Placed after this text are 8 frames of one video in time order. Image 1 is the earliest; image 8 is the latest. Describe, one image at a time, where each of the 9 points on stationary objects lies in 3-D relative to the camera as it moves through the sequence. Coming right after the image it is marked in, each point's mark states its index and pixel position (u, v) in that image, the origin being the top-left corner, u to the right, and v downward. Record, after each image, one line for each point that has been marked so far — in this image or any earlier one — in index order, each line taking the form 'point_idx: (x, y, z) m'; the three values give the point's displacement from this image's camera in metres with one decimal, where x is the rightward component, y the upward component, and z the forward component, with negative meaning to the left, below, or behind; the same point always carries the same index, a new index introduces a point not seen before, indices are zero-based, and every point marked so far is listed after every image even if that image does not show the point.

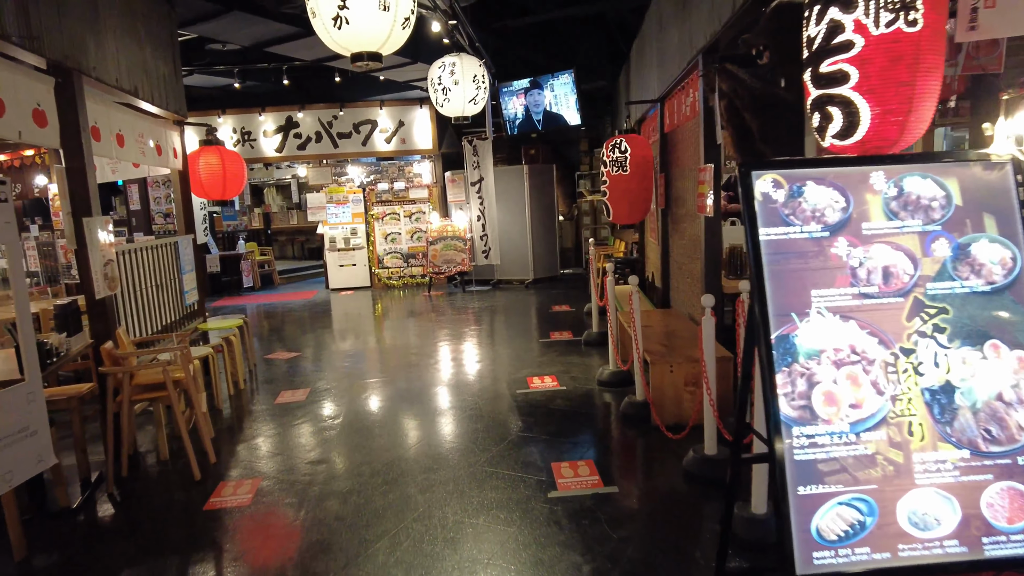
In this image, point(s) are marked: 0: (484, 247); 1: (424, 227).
0: (-0.4, +0.6, +10.5) m
1: (-1.5, +1.0, +11.5) m
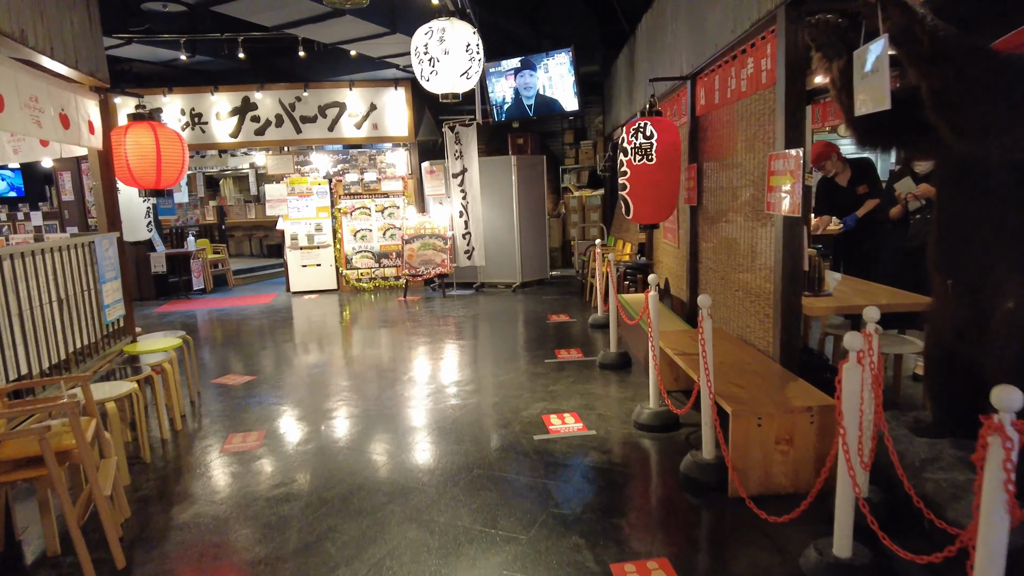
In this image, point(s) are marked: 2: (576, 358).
0: (-0.6, +0.6, +9.4) m
1: (-1.7, +0.9, +10.3) m
2: (+0.5, -0.6, +5.6) m
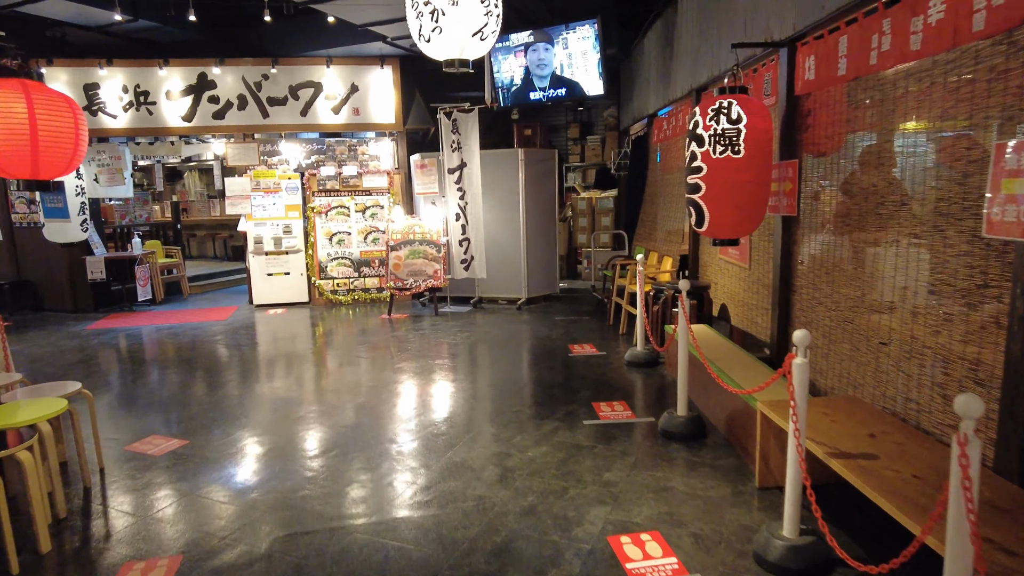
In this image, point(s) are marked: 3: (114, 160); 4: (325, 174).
0: (-0.6, +0.4, +8.0) m
1: (-1.7, +0.8, +8.8) m
2: (+0.7, -0.8, +4.2) m
3: (-4.9, +1.6, +8.5) m
4: (-2.4, +1.4, +8.7) m
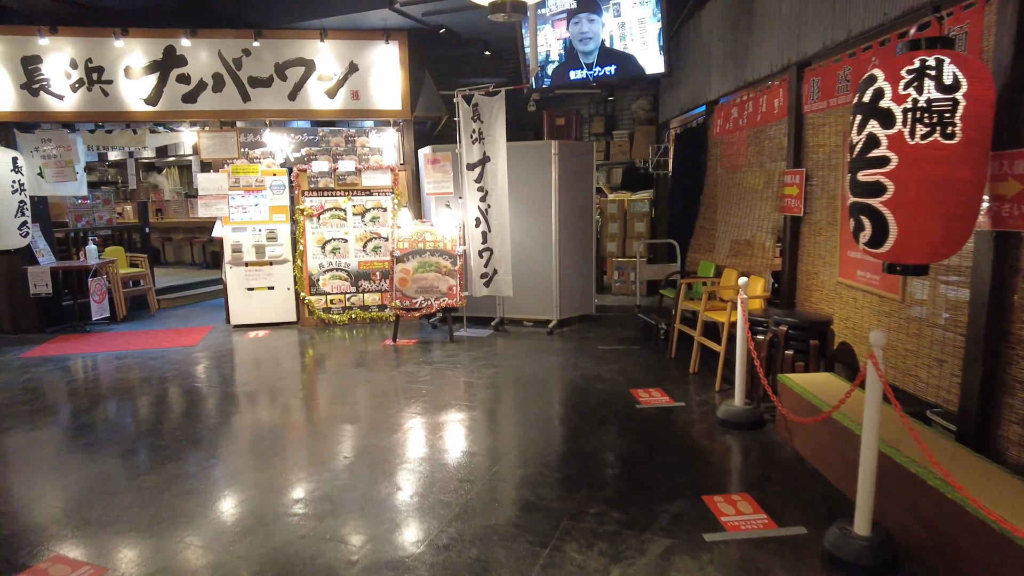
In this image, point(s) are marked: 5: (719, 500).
0: (-0.3, +0.2, +6.6) m
1: (-1.4, +0.6, +7.5) m
2: (+1.0, -1.0, +2.8) m
3: (-4.6, +1.4, +7.1) m
4: (-2.1, +1.3, +7.3) m
5: (+0.9, -1.0, +3.1) m
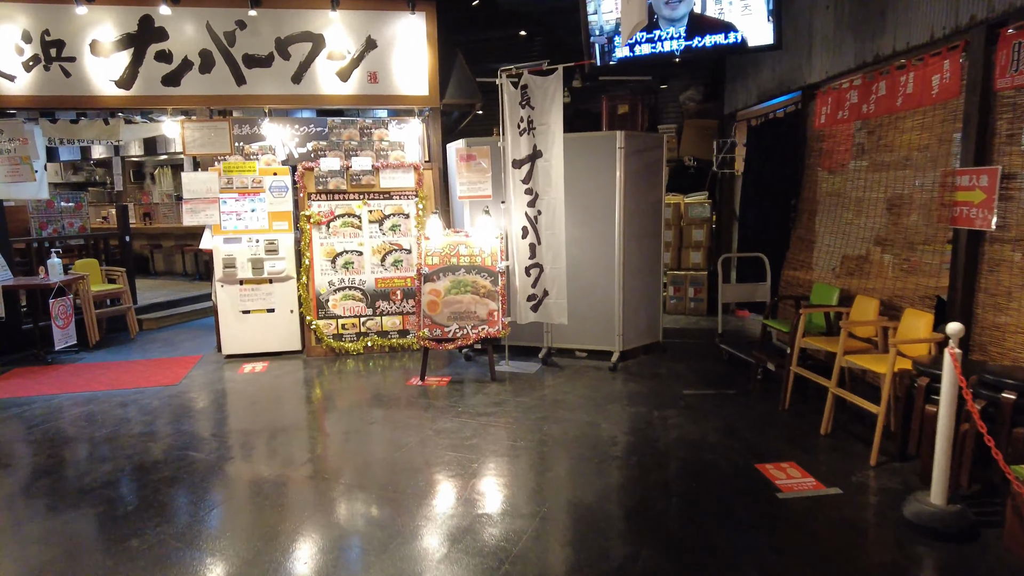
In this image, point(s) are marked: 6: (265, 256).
0: (+0.2, 0.0, +5.4) m
1: (-1.0, +0.4, +6.2) m
2: (+1.4, -1.2, +1.6) m
3: (-4.2, +1.2, +5.8) m
4: (-1.6, +1.1, +6.1) m
5: (+1.4, -1.2, +1.9) m
6: (-2.2, +0.3, +6.1) m
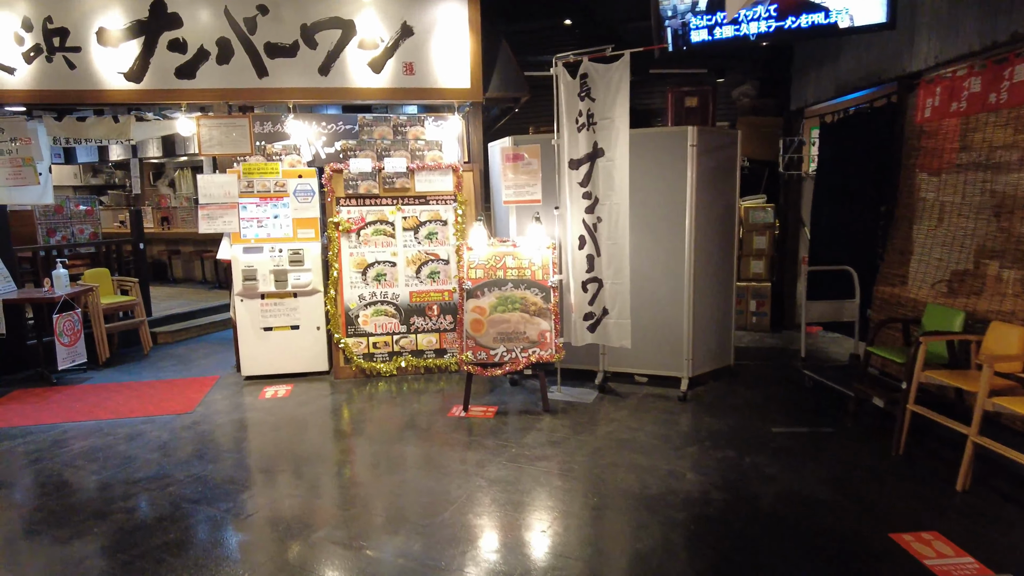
0: (+0.5, -0.1, +4.7) m
1: (-0.6, +0.3, +5.6) m
2: (+1.7, -1.3, +0.9) m
3: (-3.8, +1.1, +5.3) m
4: (-1.2, +0.9, +5.5) m
5: (+1.6, -1.3, +1.2) m
6: (-1.8, +0.2, +5.5) m
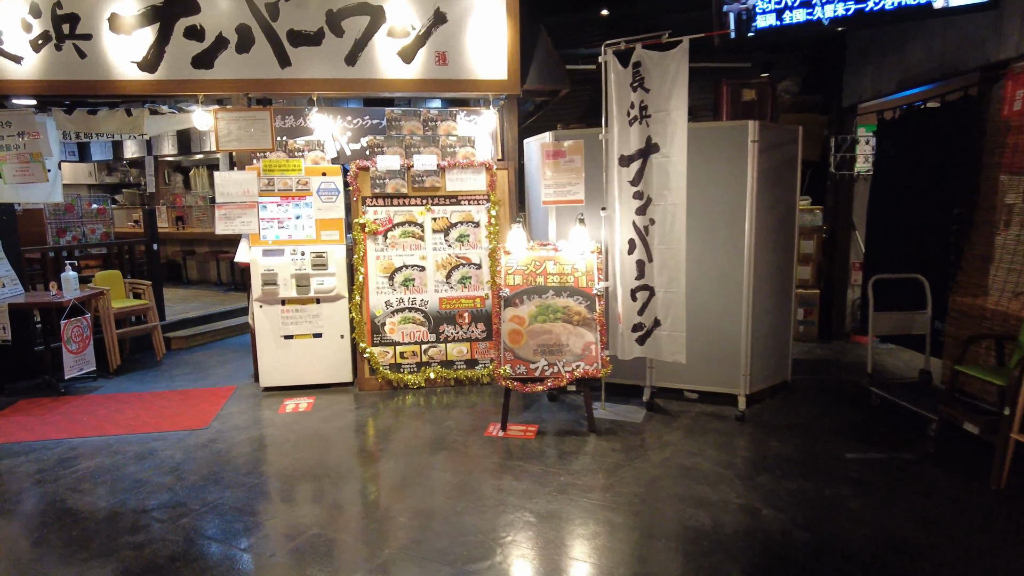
0: (+0.8, -0.2, +4.3) m
1: (-0.3, +0.2, +5.2) m
2: (+1.9, -1.4, +0.5) m
3: (-3.5, +1.1, +5.0) m
4: (-1.0, +0.9, +5.1) m
5: (+1.8, -1.3, +0.8) m
6: (-1.5, +0.1, +5.1) m
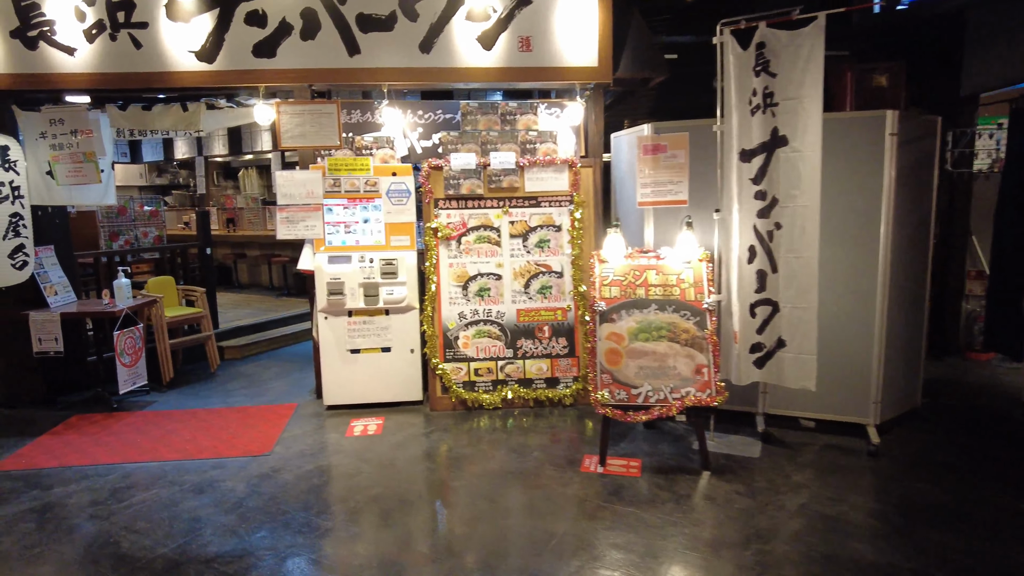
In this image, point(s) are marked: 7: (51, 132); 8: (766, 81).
0: (+1.3, -0.3, +3.8) m
1: (+0.3, +0.1, +4.7) m
2: (+2.2, -1.4, -0.1) m
3: (-2.9, +1.0, +4.7) m
4: (-0.4, +0.8, +4.6) m
5: (+2.2, -1.4, +0.2) m
6: (-0.9, +0.1, +4.7) m
7: (-3.1, +1.1, +4.6) m
8: (+1.3, +1.1, +3.5) m
